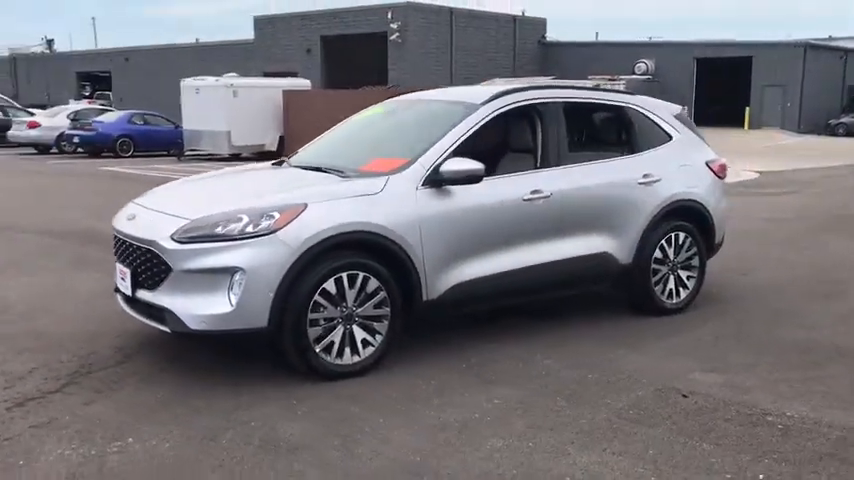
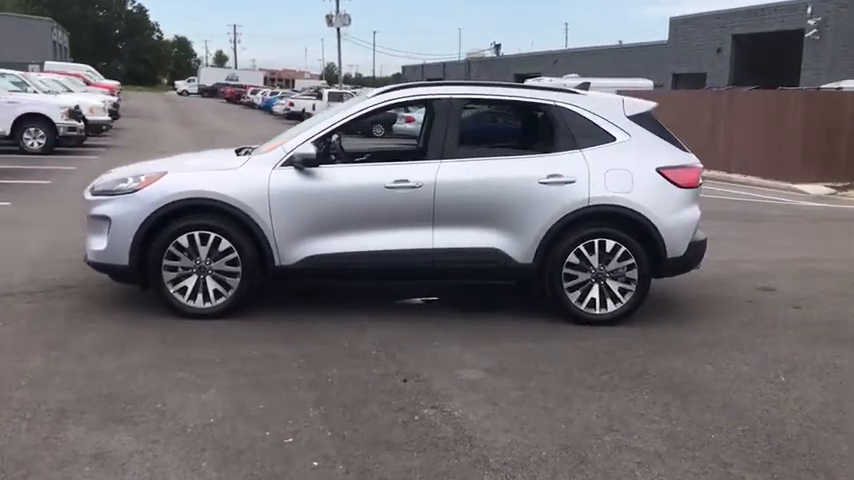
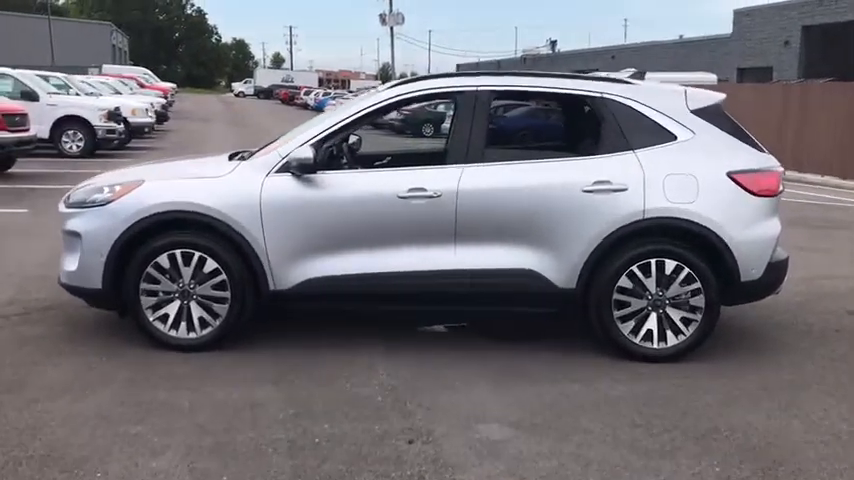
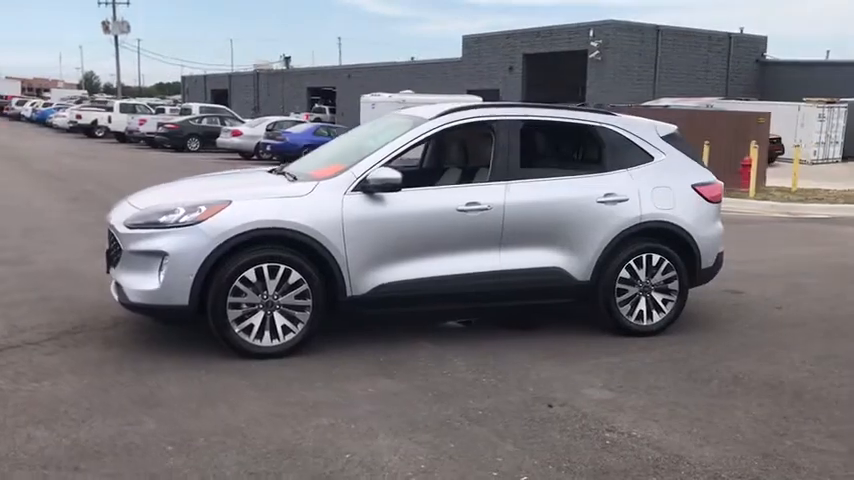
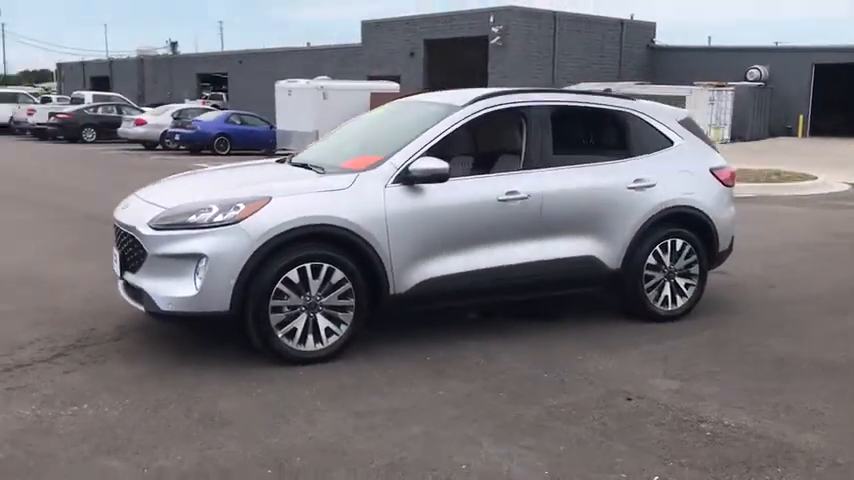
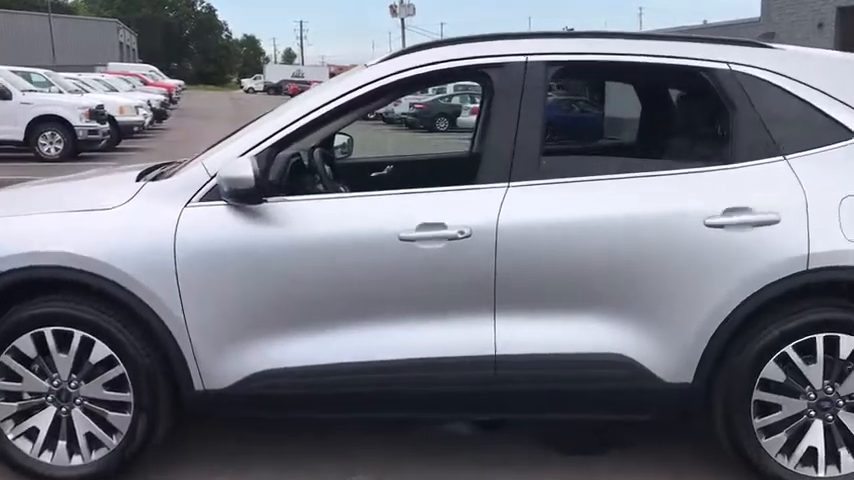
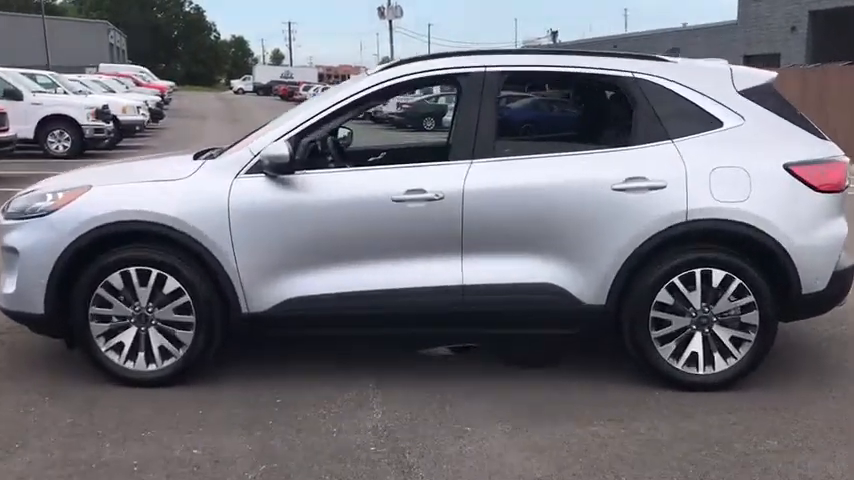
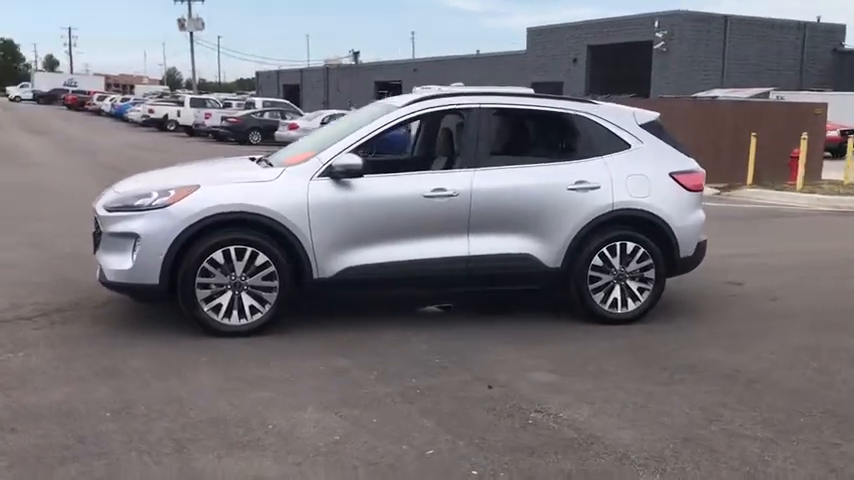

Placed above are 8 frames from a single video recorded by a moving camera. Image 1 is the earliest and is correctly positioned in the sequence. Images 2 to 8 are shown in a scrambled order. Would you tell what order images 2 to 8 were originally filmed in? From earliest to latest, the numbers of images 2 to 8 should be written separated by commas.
5, 4, 8, 2, 3, 7, 6
